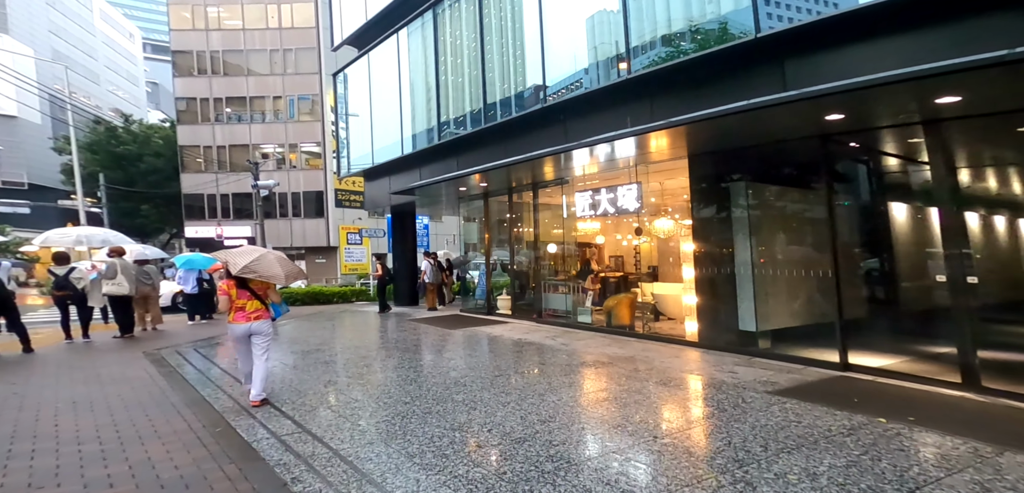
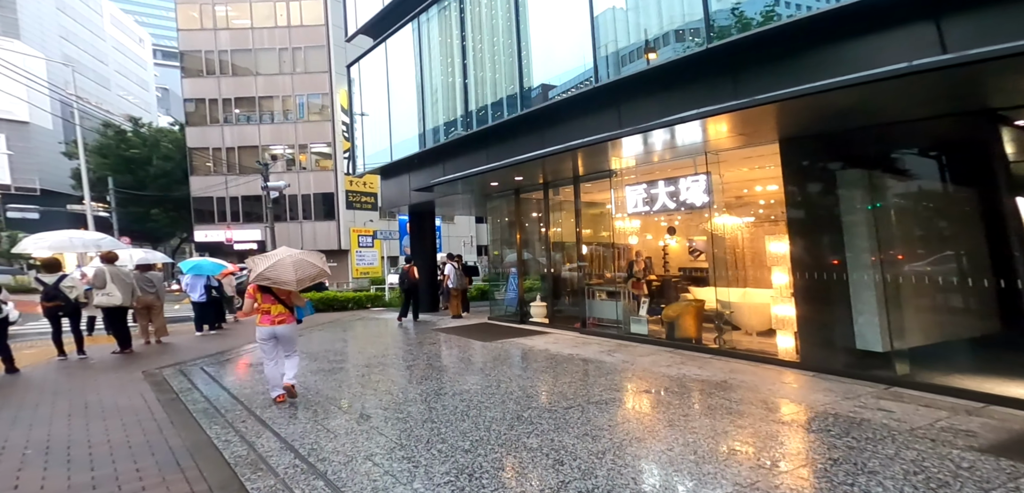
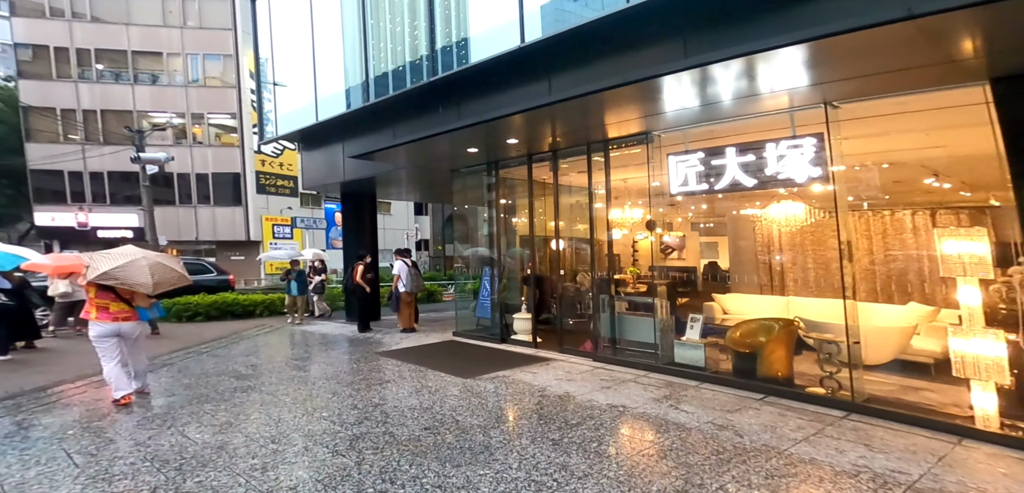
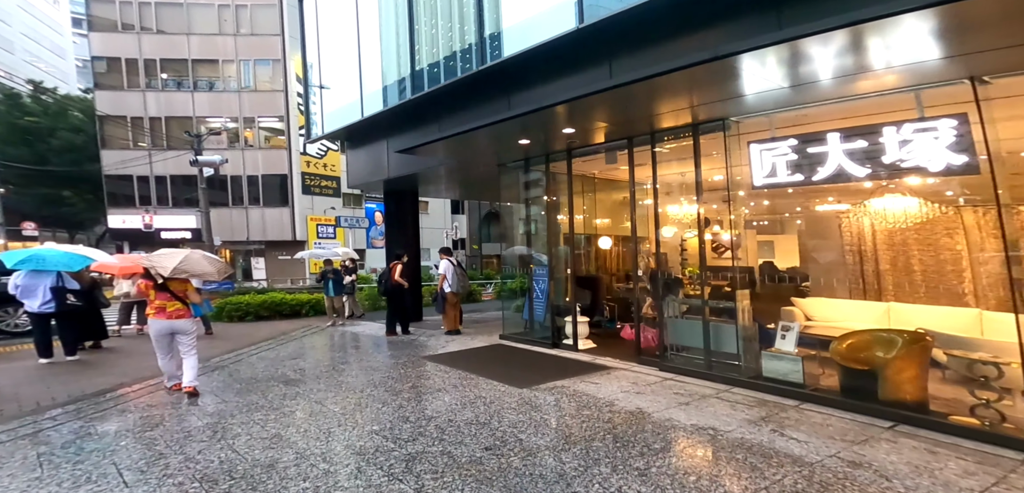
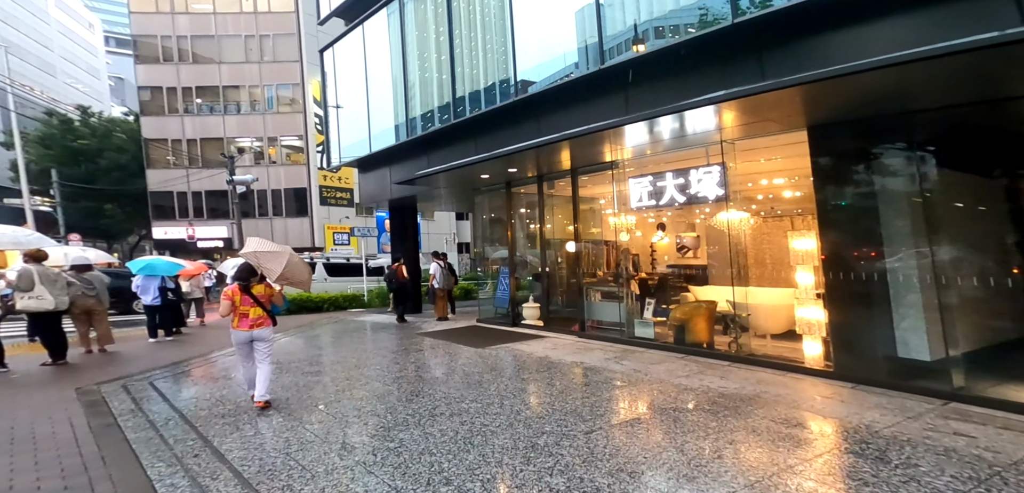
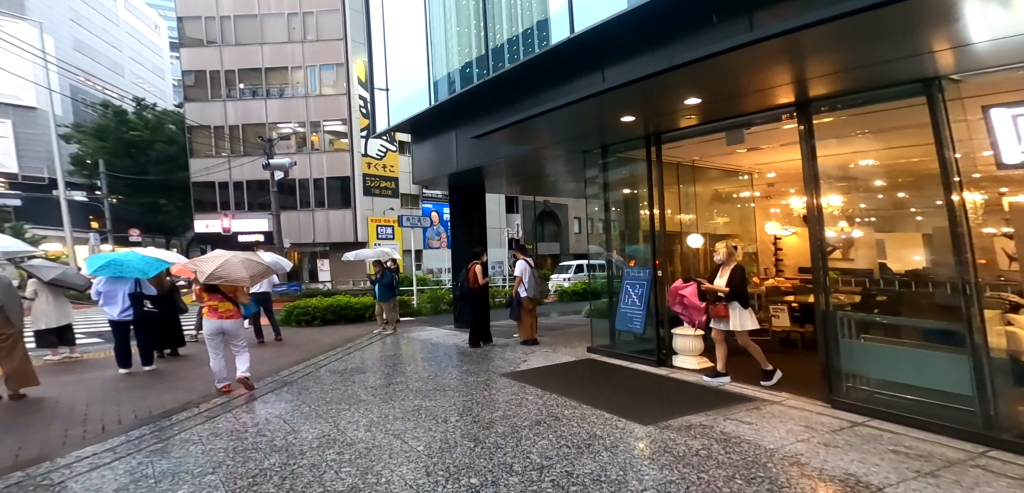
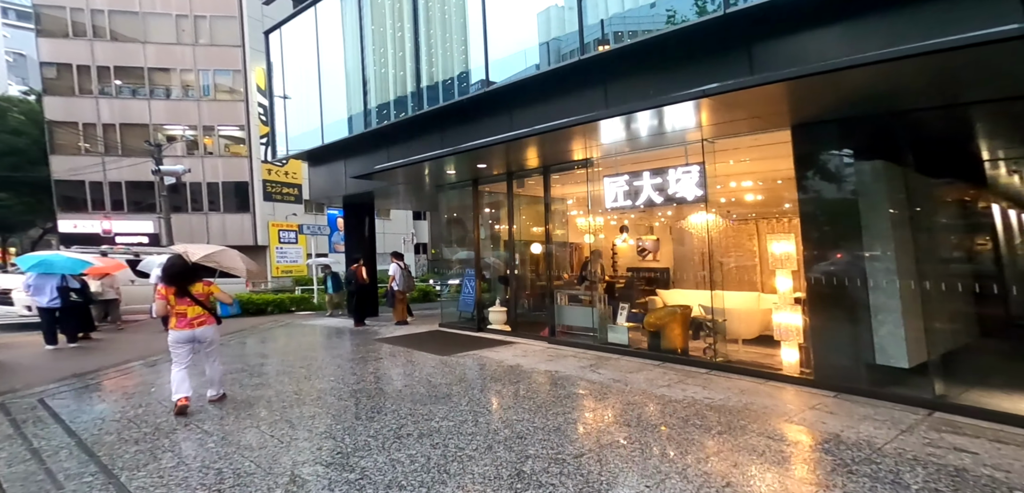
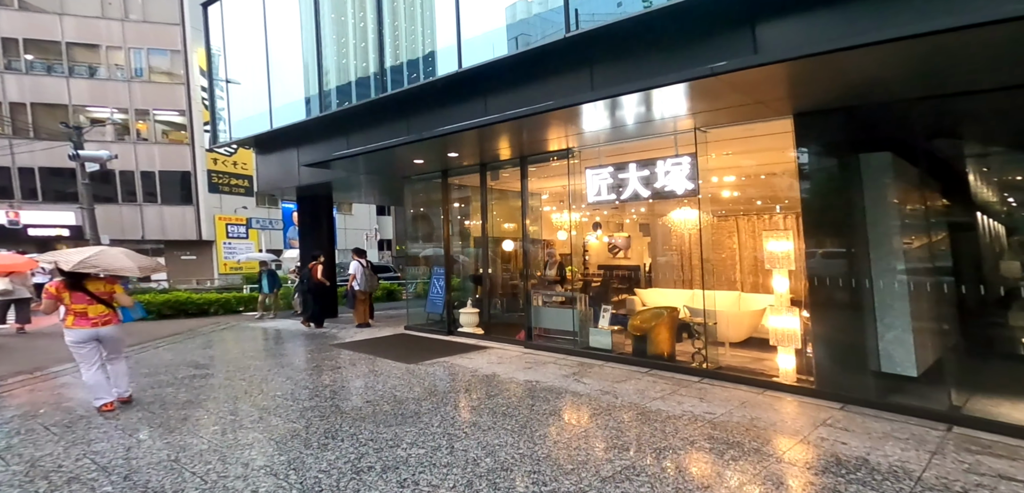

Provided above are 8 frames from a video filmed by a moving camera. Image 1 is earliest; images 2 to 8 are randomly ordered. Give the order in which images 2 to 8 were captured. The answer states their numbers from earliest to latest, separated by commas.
2, 5, 7, 8, 3, 4, 6
